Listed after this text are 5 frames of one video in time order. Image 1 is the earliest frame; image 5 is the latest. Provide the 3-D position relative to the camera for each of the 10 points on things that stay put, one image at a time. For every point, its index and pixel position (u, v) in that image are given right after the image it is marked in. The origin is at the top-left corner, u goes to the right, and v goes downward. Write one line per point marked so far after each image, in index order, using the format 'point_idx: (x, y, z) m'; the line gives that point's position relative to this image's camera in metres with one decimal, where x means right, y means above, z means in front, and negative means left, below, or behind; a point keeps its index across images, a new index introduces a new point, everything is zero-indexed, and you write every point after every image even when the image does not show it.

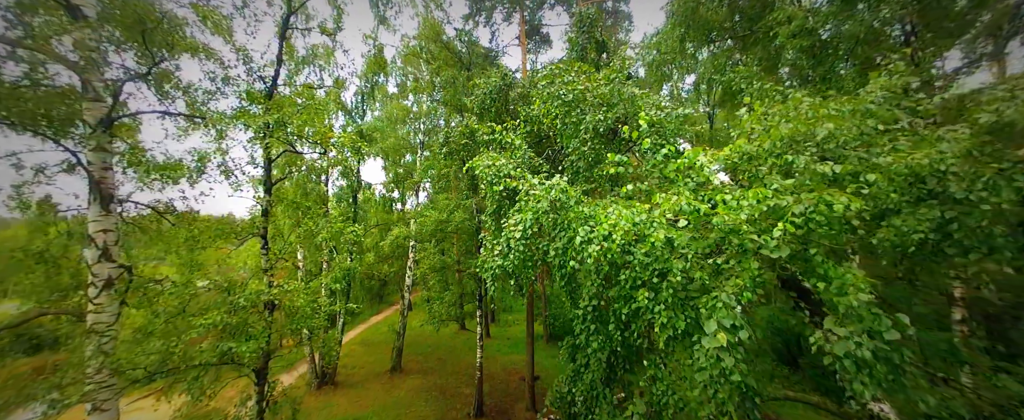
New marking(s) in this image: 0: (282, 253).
0: (-3.9, -0.7, +6.1) m
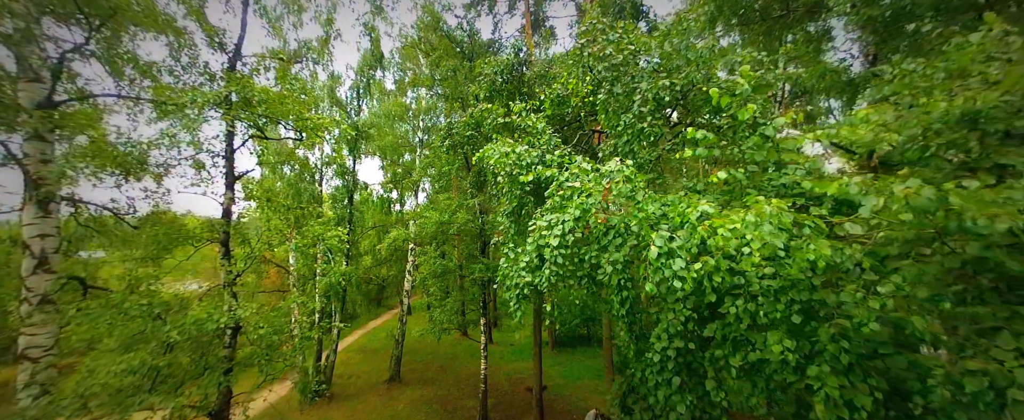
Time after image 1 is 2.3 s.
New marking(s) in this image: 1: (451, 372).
0: (-3.8, -0.7, +5.3) m
1: (-2.3, -6.1, +13.8) m
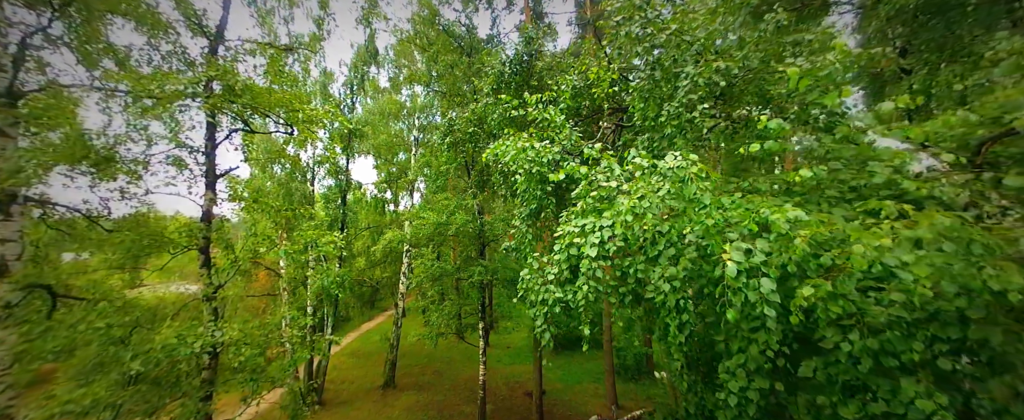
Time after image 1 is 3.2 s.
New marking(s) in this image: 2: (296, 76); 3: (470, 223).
0: (-3.7, -0.8, +4.9) m
1: (-2.3, -6.1, +13.4) m
2: (-3.5, +2.2, +5.9) m
3: (-1.1, -0.3, +9.4) m
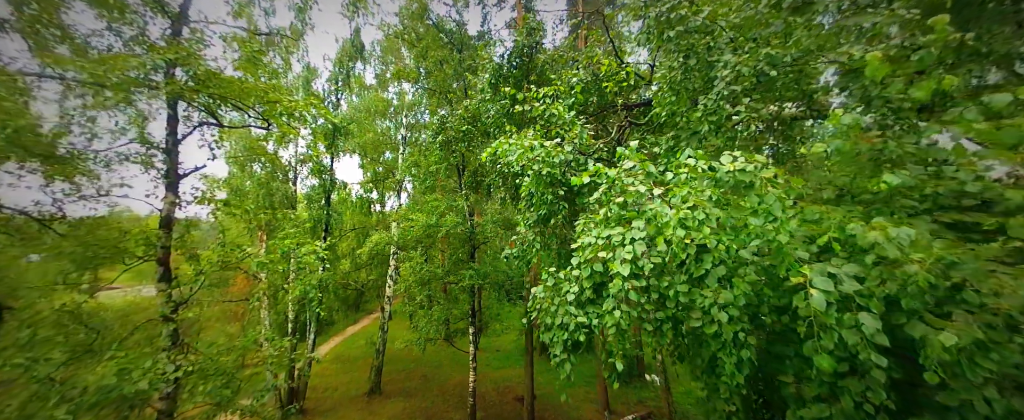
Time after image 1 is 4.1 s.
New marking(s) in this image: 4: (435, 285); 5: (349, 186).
0: (-3.7, -0.8, +4.5) m
1: (-2.7, -6.1, +13.1) m
2: (-3.5, +2.1, +5.5) m
3: (-1.3, -0.4, +9.0) m
4: (-1.9, -1.9, +9.7) m
5: (-5.2, +0.8, +11.8) m
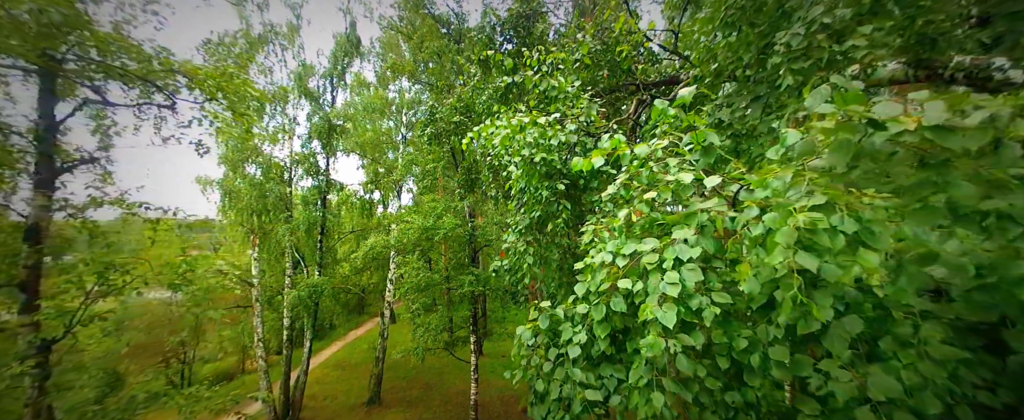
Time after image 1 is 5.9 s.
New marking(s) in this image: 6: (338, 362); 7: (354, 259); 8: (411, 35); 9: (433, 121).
0: (-3.7, -0.8, +3.9) m
1: (-2.5, -6.2, +12.5) m
2: (-3.6, +2.1, +5.0) m
3: (-1.2, -0.4, +8.4) m
4: (-1.9, -2.0, +9.1) m
5: (-5.1, +0.7, +11.2) m
6: (-7.4, -6.4, +15.5) m
7: (-4.5, -1.4, +10.5) m
8: (-2.7, +4.6, +9.6) m
9: (-1.6, +1.7, +7.4) m
